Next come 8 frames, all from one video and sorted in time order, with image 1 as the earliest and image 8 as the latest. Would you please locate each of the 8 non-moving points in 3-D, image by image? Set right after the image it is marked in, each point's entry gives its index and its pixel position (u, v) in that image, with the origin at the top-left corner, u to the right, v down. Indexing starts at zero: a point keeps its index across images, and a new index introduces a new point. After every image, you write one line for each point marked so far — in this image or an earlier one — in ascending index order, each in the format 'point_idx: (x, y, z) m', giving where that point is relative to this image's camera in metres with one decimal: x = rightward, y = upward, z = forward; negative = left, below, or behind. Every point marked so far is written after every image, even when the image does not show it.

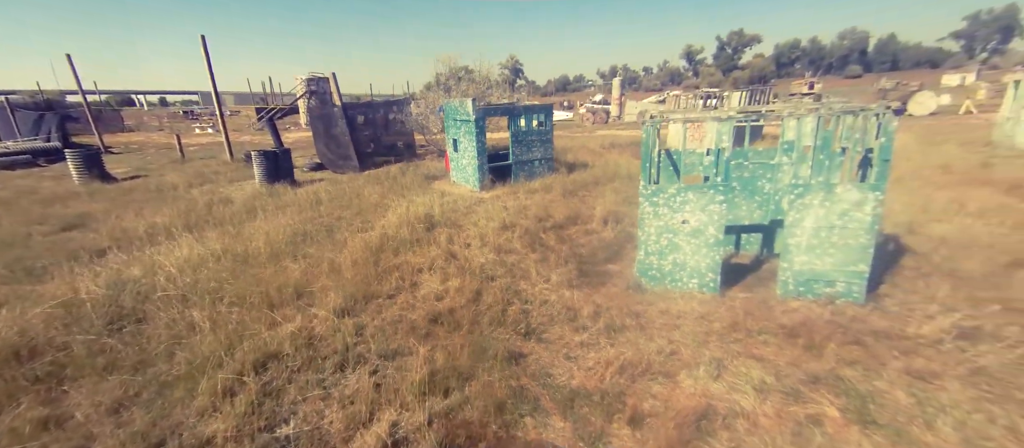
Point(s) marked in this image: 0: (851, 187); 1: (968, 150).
0: (+3.5, +0.4, +4.5) m
1: (+12.9, +2.1, +12.8) m
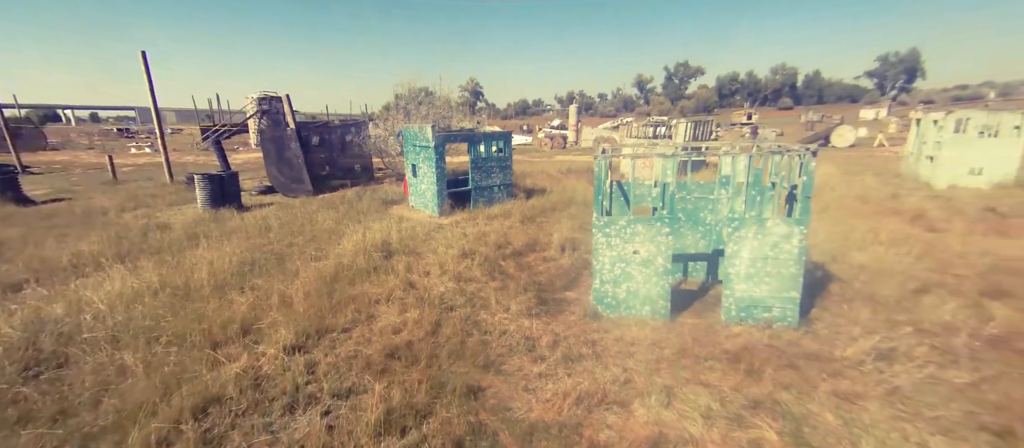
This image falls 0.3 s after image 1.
0: (+3.1, 0.0, +5.0) m
1: (+11.6, +1.3, +14.1) m
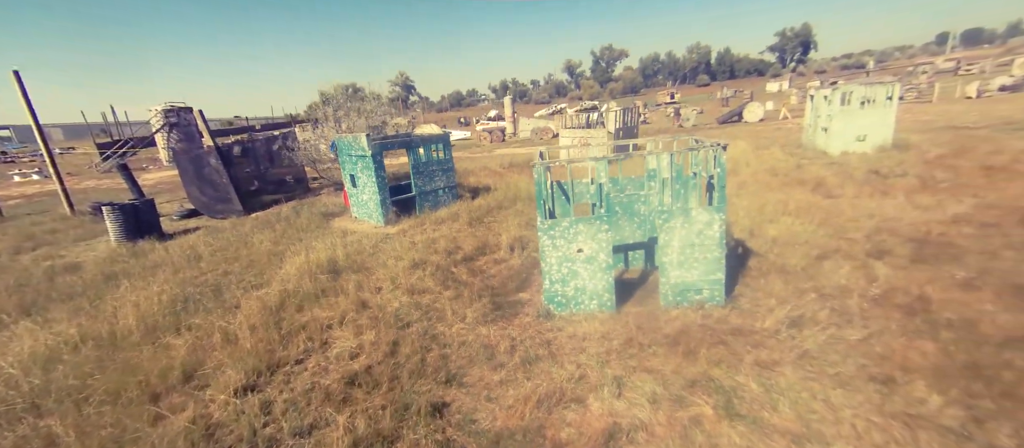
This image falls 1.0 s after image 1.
0: (+2.4, +0.2, +5.5) m
1: (+9.6, +2.4, +15.5) m
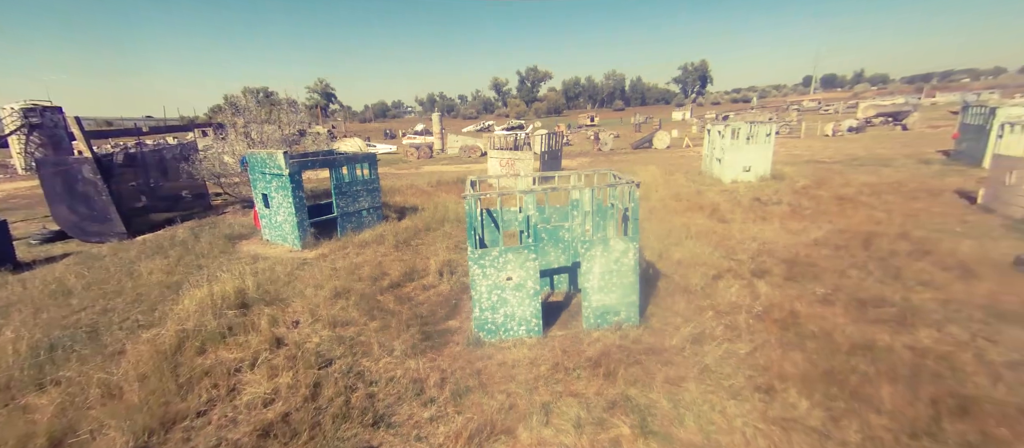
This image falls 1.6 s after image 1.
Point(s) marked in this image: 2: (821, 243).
0: (+1.4, -0.2, +5.9) m
1: (+6.8, +1.7, +17.2) m
2: (+5.8, -0.4, +8.7) m
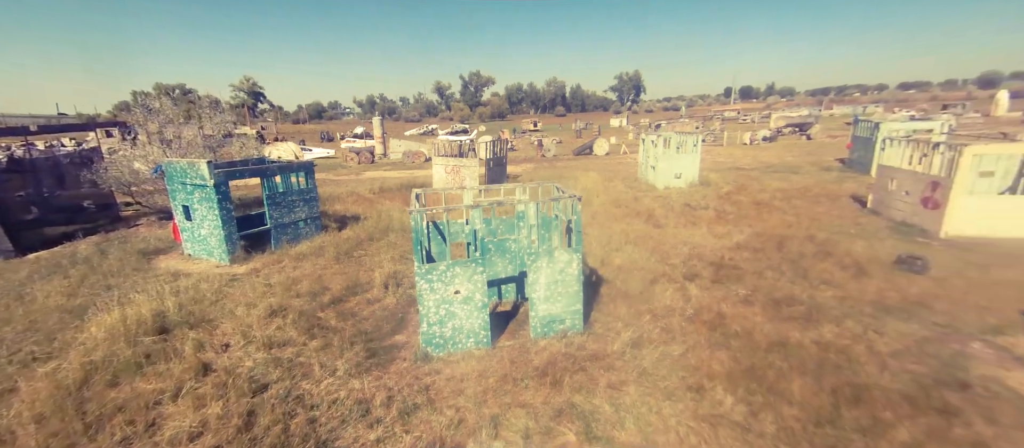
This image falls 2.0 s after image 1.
0: (+0.7, -0.4, +6.2) m
1: (+4.6, +1.5, +18.0) m
2: (+4.7, -0.5, +9.4) m
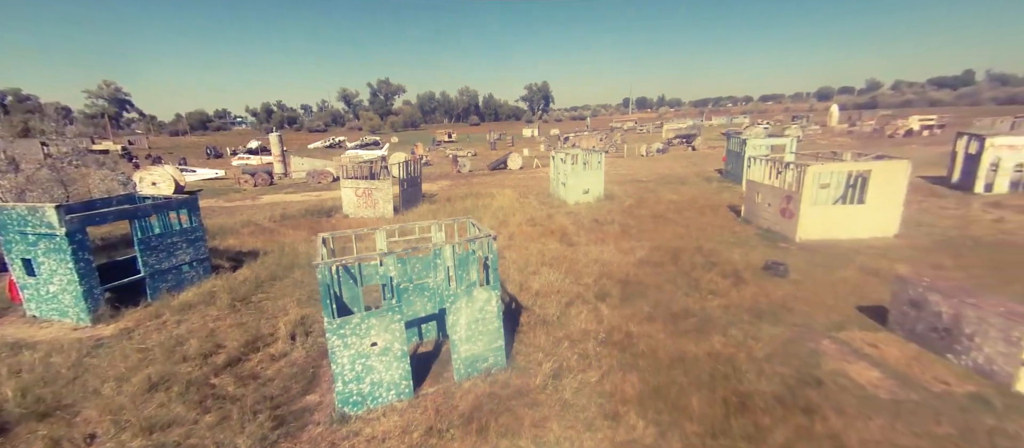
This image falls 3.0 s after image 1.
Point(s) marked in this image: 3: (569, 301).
0: (-0.5, -0.9, +6.3) m
1: (+1.2, +0.9, +18.7) m
2: (+3.0, -0.9, +10.3) m
3: (+1.0, -1.4, +8.3) m
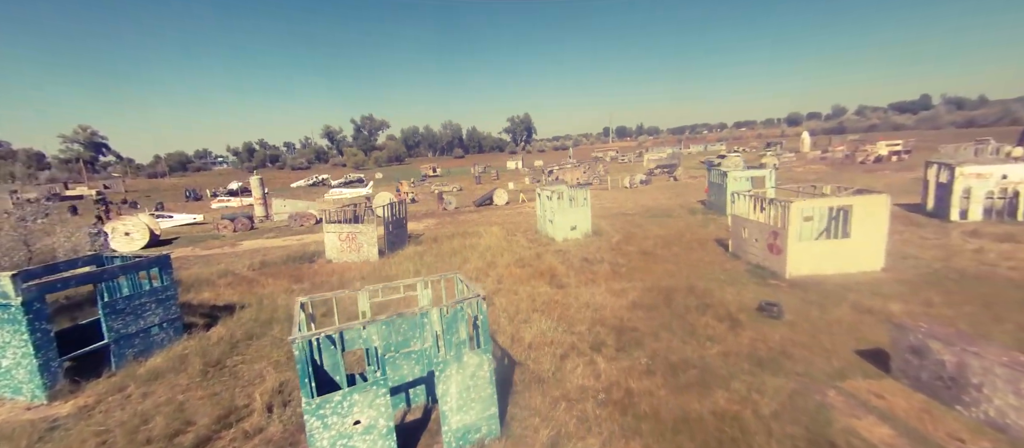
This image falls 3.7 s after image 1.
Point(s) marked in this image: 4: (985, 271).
0: (-0.6, -1.7, +6.0) m
1: (+0.7, -0.7, +18.5) m
2: (+2.8, -1.8, +10.0) m
3: (+0.9, -2.2, +8.0) m
4: (+11.7, -1.2, +11.2) m
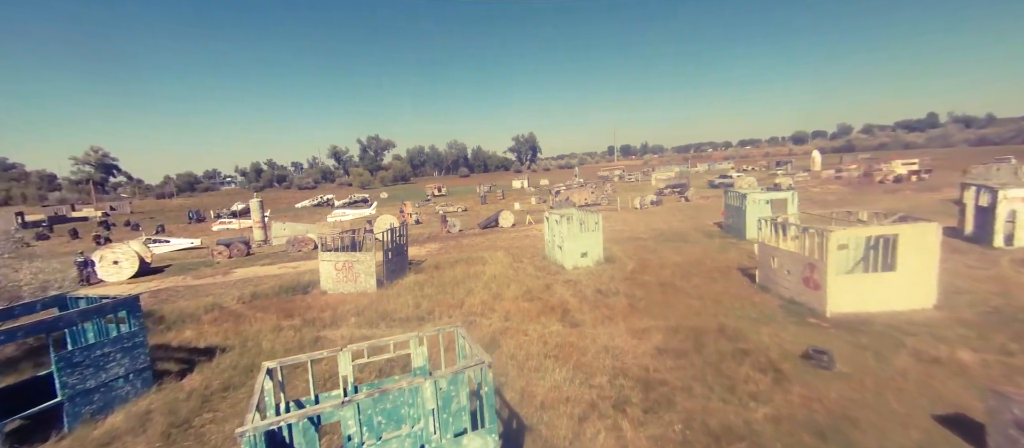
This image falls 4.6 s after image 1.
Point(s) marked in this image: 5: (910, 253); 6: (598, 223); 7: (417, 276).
0: (-0.4, -2.2, +4.8) m
1: (+1.0, -1.7, +17.4) m
2: (+2.9, -2.5, +8.8) m
3: (+1.1, -2.8, +6.8) m
4: (+11.9, -1.9, +9.9) m
5: (+9.4, -0.7, +10.7) m
6: (+3.3, +0.1, +17.1) m
7: (-3.5, -1.9, +16.6) m
